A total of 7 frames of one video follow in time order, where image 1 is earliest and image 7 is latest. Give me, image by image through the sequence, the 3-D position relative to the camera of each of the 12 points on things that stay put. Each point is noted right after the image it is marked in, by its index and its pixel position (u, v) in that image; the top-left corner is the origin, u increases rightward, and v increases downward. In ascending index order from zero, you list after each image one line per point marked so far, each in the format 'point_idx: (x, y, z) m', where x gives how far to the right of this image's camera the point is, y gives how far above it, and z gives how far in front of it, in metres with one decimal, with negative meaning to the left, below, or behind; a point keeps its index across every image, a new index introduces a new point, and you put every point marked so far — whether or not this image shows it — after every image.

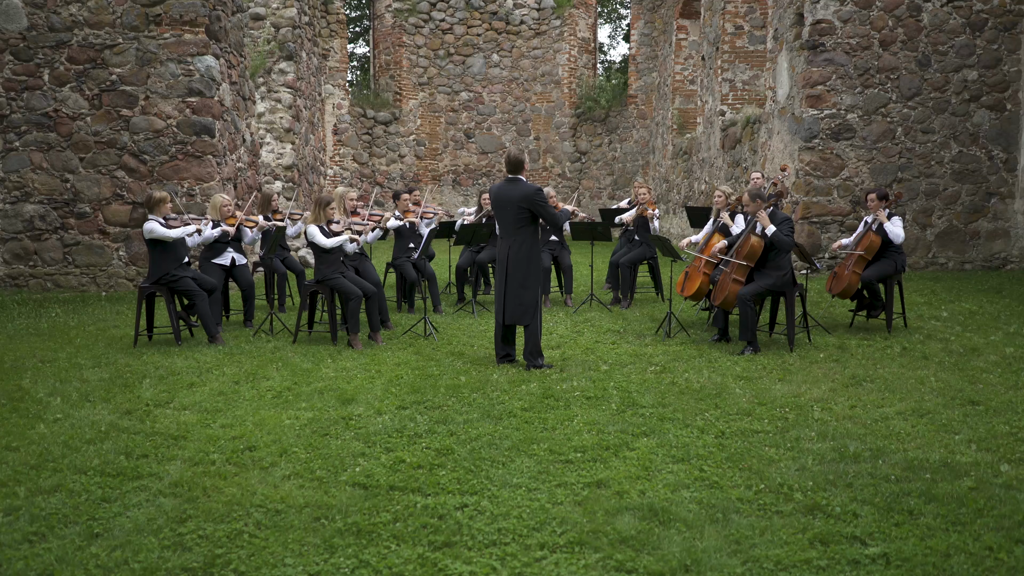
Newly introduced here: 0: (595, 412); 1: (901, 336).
0: (+0.6, -0.9, +6.0) m
1: (+4.2, -0.5, +8.7) m
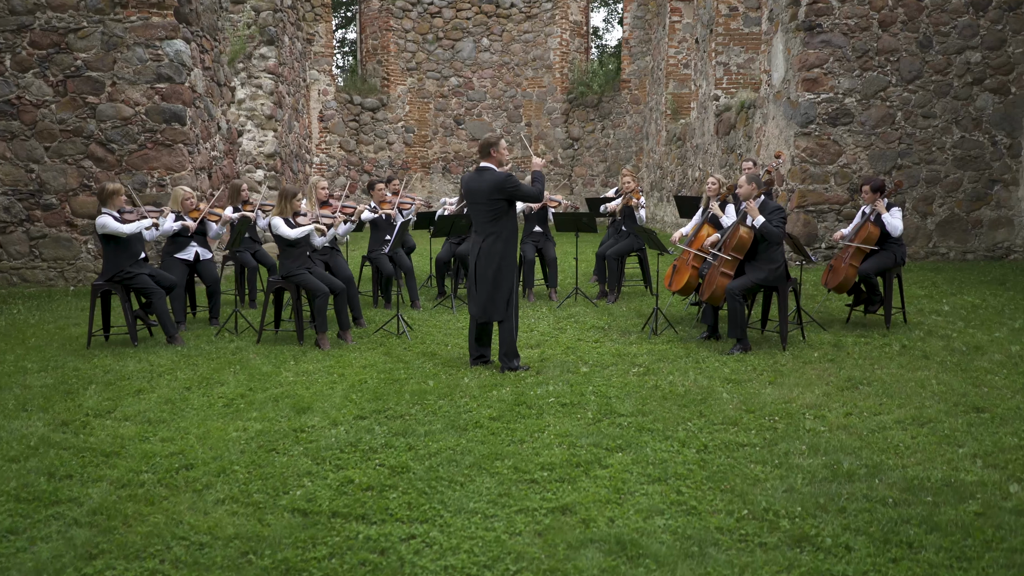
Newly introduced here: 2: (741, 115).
0: (+0.4, -0.9, +5.6) m
1: (+3.9, -0.5, +8.3) m
2: (+4.2, +3.1, +14.8) m
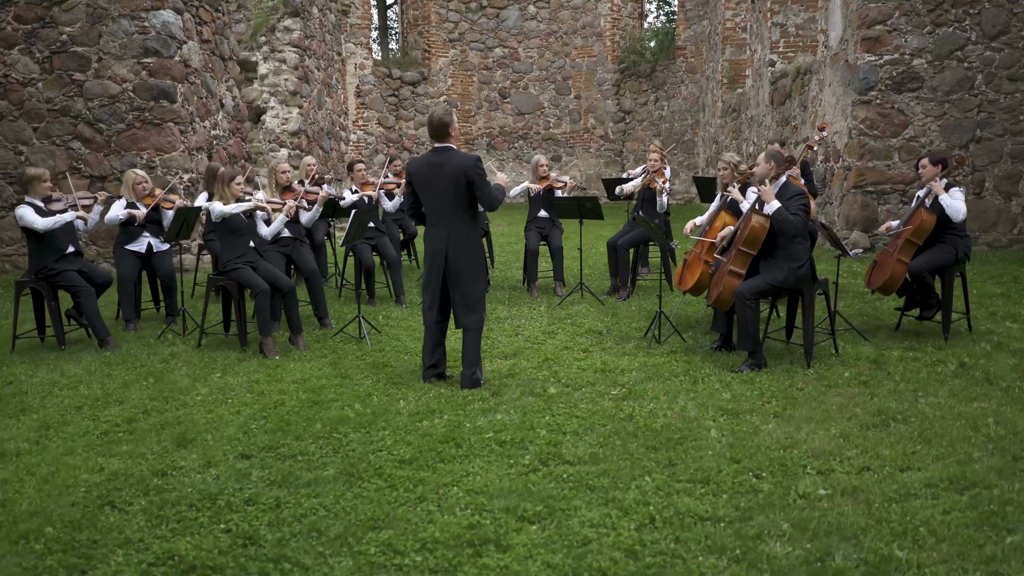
0: (-0.1, -1.0, +4.4) m
1: (+3.7, -0.5, +6.7) m
2: (+4.6, +3.3, +13.1) m
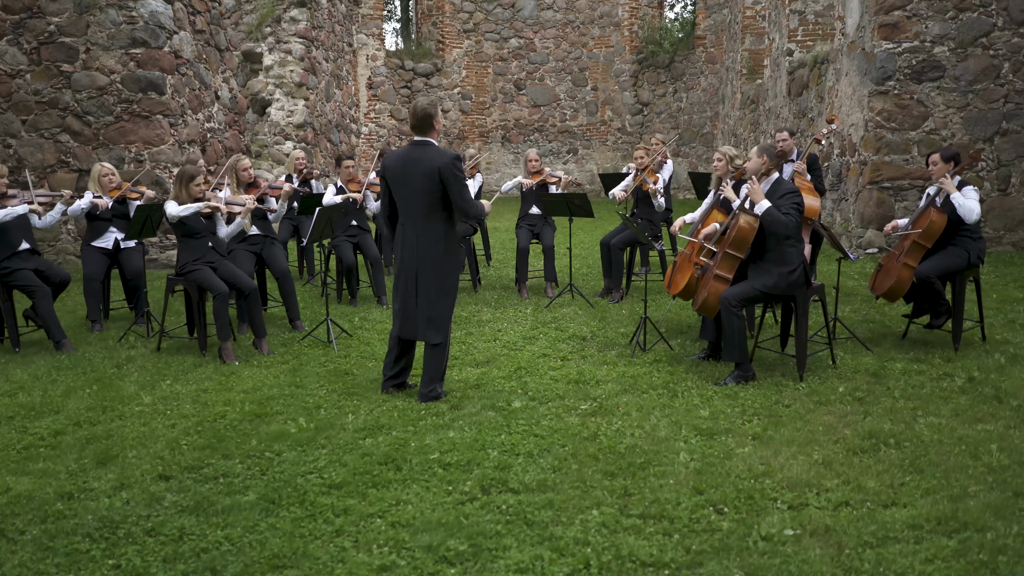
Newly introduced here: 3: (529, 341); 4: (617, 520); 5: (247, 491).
0: (-0.4, -1.0, +4.0) m
1: (+3.5, -0.5, +6.2) m
2: (+4.6, +3.3, +12.5) m
3: (+0.2, -0.5, +7.1) m
4: (+0.5, -1.1, +3.7) m
5: (-1.3, -1.0, +4.1) m
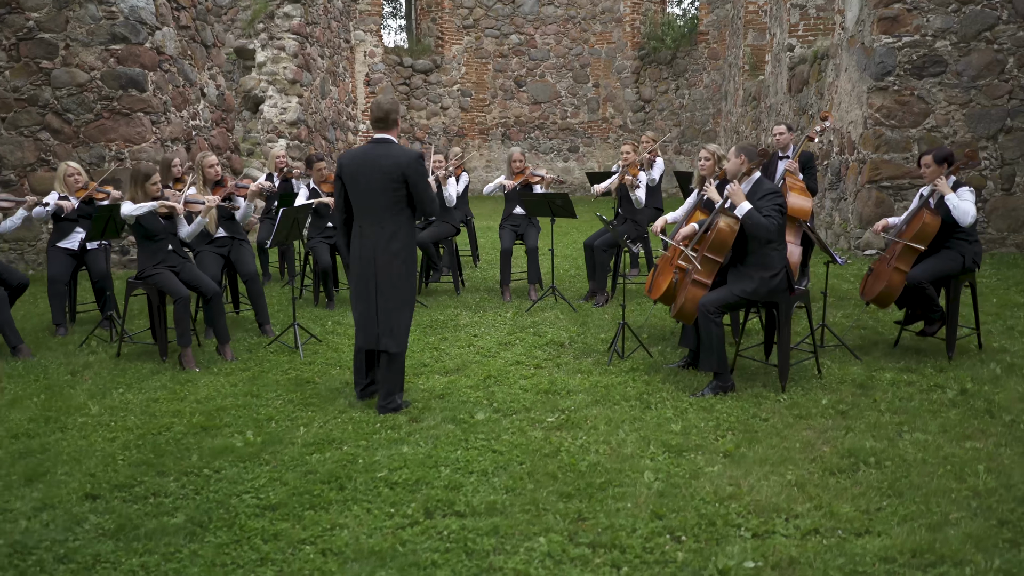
0: (-0.7, -1.1, +3.7) m
1: (+3.3, -0.6, +5.8) m
2: (+4.5, +3.3, +12.1) m
3: (-0.1, -0.5, +6.8) m
4: (+0.2, -1.1, +3.5) m
5: (-1.6, -1.1, +3.9) m
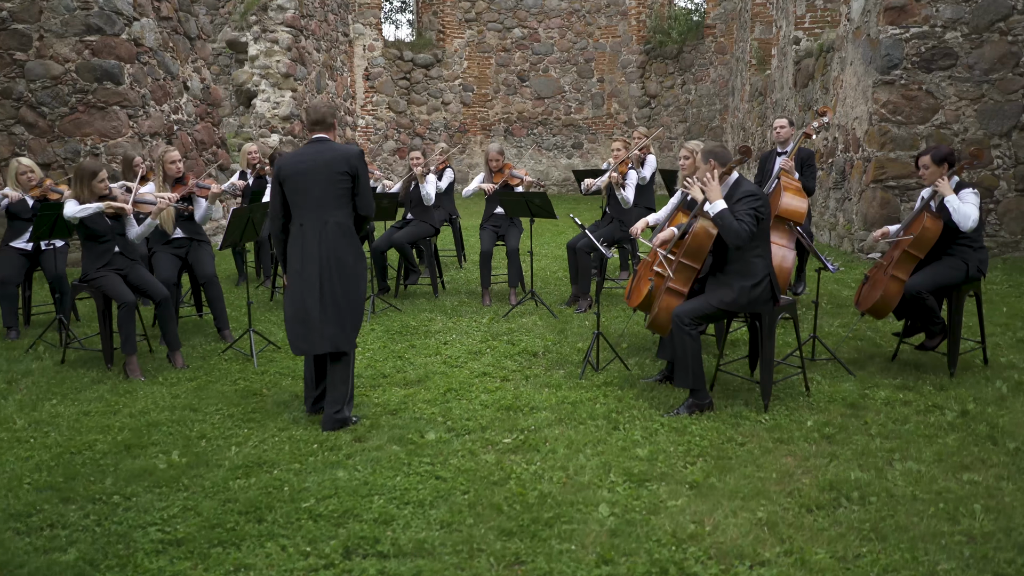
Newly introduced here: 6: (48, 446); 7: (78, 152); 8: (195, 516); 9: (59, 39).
0: (-0.9, -1.1, +3.3) m
1: (+3.0, -0.6, +5.4) m
2: (+4.4, +3.2, +11.6) m
3: (-0.3, -0.5, +6.4) m
4: (-0.1, -1.2, +3.0) m
5: (-1.9, -1.1, +3.5) m
6: (-2.6, -0.9, +4.6) m
7: (-5.5, +1.7, +10.3) m
8: (-1.5, -1.0, +3.7) m
9: (-5.6, +3.1, +10.1) m
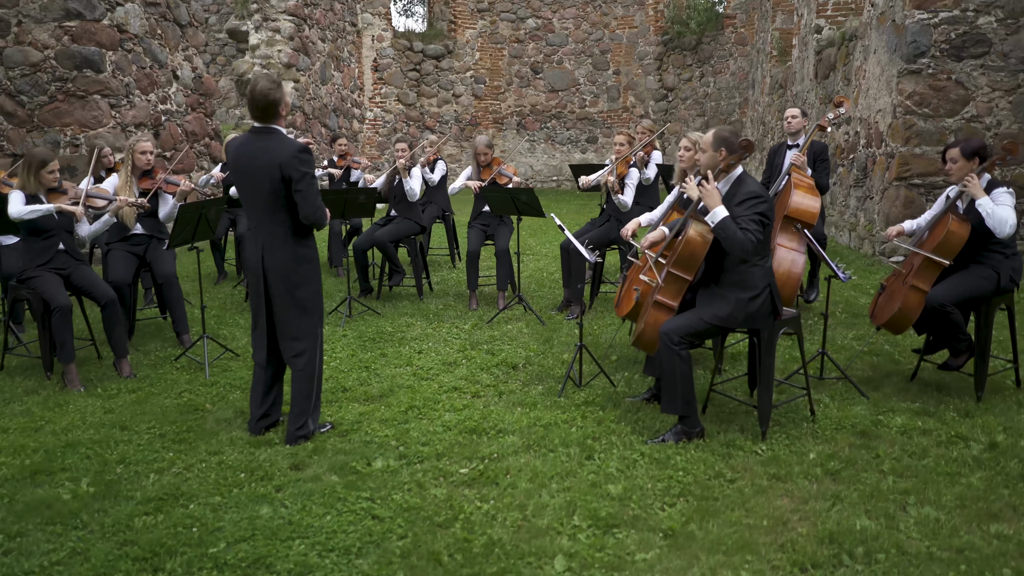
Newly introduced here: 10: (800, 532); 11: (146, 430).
0: (-1.2, -1.2, +2.8) m
1: (+2.8, -0.7, +4.7) m
2: (+4.4, +3.2, +10.9) m
3: (-0.5, -0.6, +5.8) m
4: (-0.3, -1.2, +2.5) m
5: (-2.1, -1.1, +3.0) m
6: (-2.8, -0.9, +4.1) m
7: (-5.5, +1.8, +9.9) m
8: (-1.7, -1.1, +3.2) m
9: (-5.7, +3.1, +9.7) m
10: (+1.2, -1.0, +3.4) m
11: (-2.1, -0.8, +4.6) m
